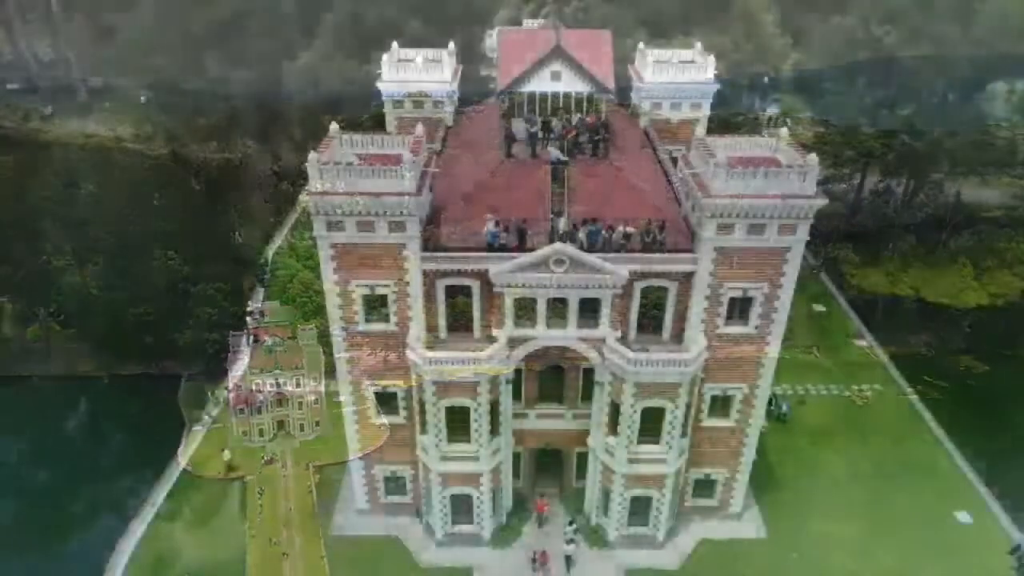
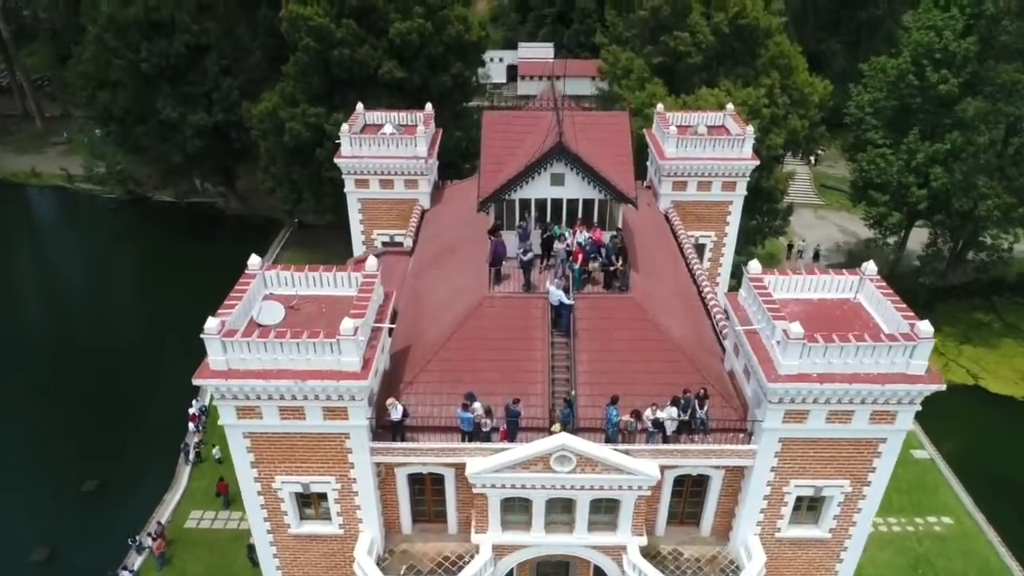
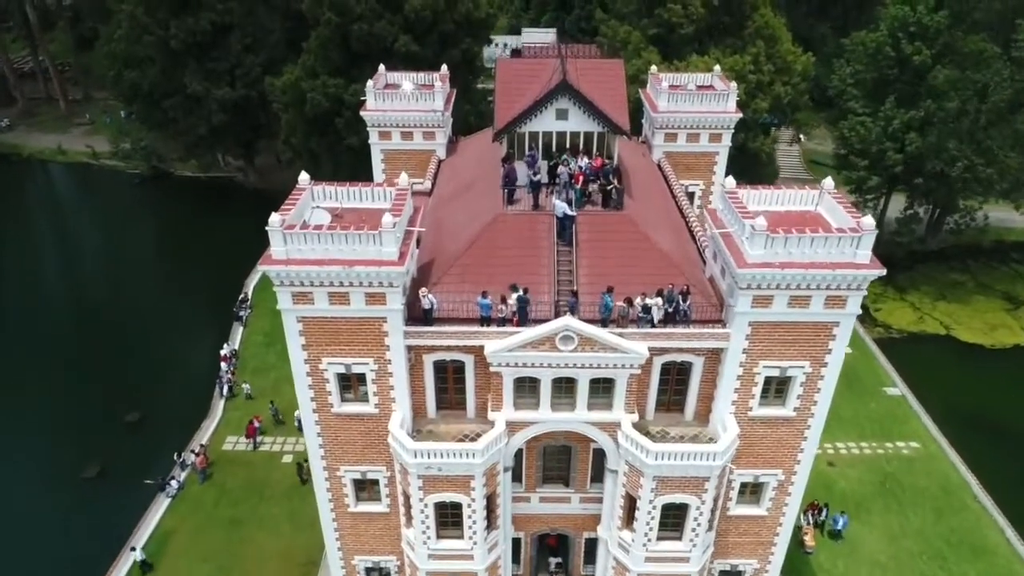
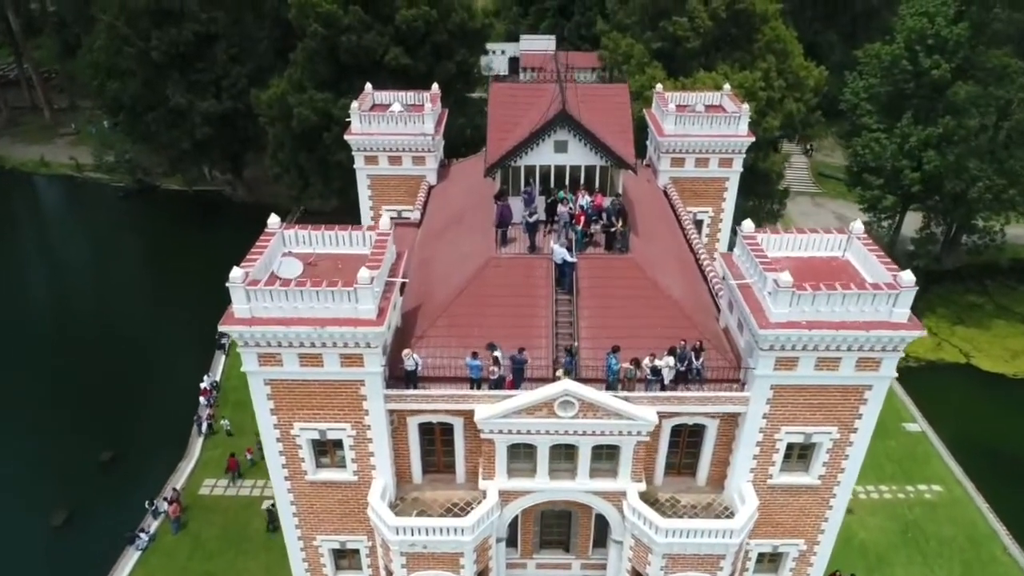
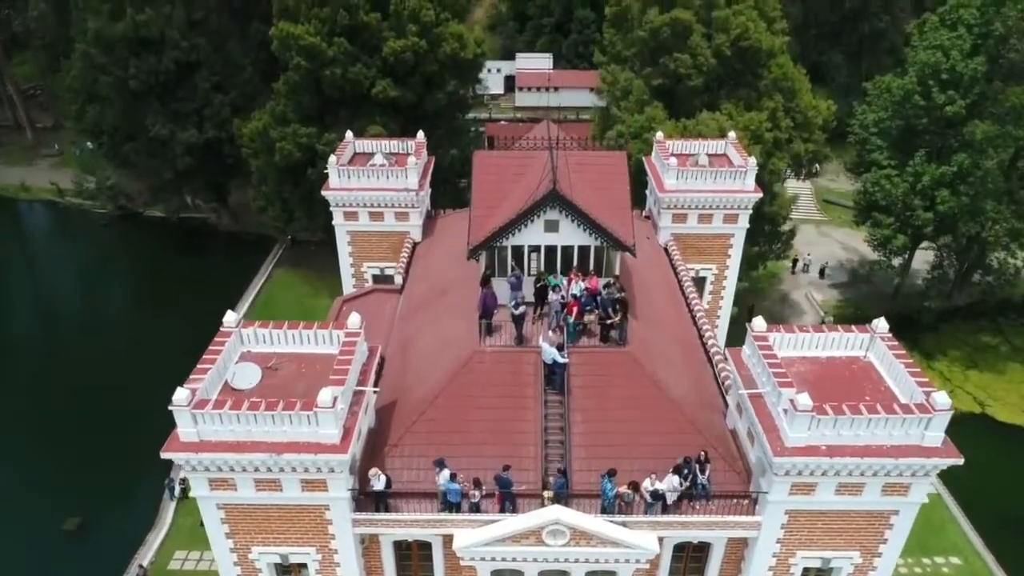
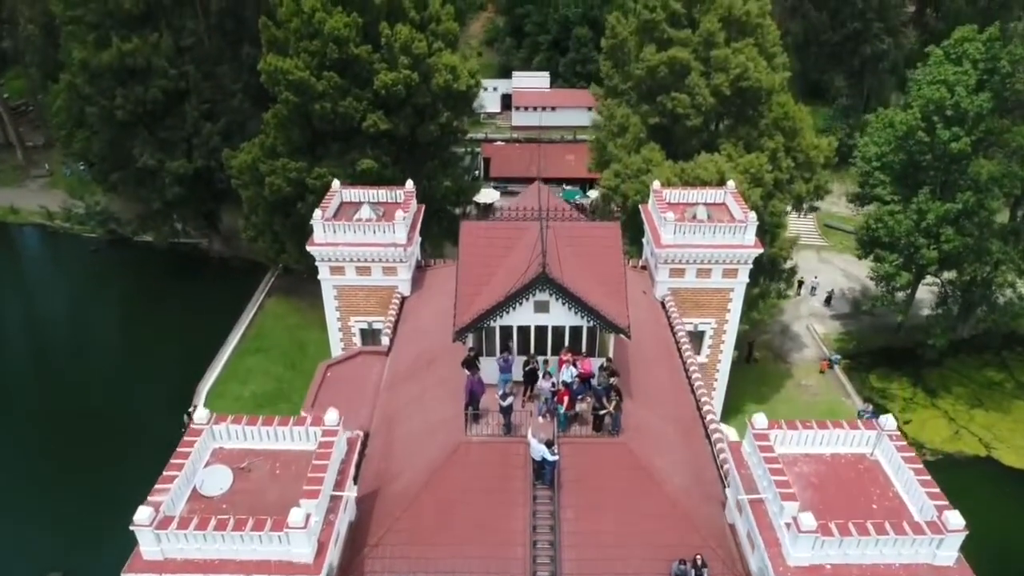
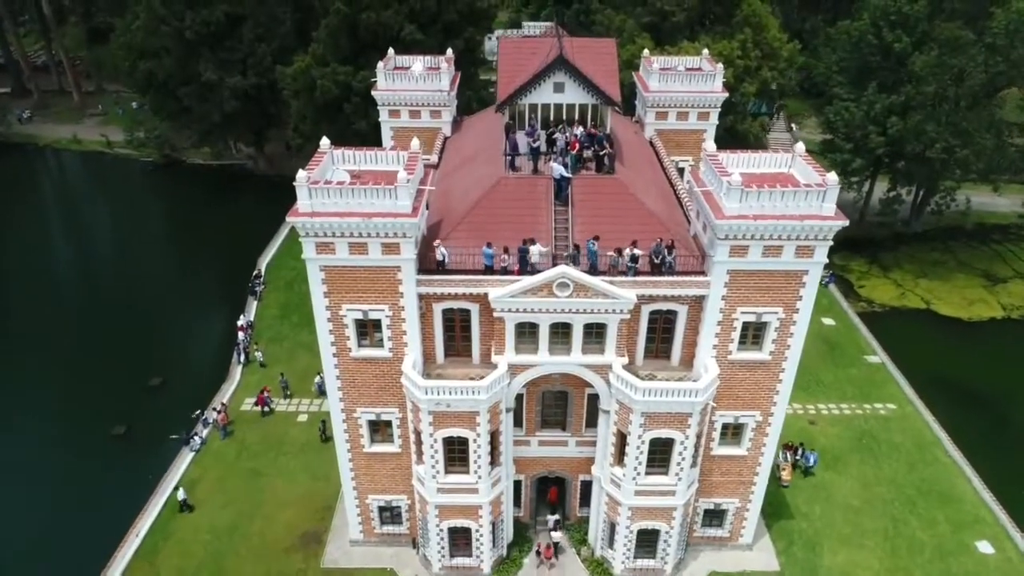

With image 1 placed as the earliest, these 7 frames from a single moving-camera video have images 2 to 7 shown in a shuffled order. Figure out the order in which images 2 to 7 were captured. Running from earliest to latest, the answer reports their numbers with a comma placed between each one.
7, 3, 4, 2, 5, 6
